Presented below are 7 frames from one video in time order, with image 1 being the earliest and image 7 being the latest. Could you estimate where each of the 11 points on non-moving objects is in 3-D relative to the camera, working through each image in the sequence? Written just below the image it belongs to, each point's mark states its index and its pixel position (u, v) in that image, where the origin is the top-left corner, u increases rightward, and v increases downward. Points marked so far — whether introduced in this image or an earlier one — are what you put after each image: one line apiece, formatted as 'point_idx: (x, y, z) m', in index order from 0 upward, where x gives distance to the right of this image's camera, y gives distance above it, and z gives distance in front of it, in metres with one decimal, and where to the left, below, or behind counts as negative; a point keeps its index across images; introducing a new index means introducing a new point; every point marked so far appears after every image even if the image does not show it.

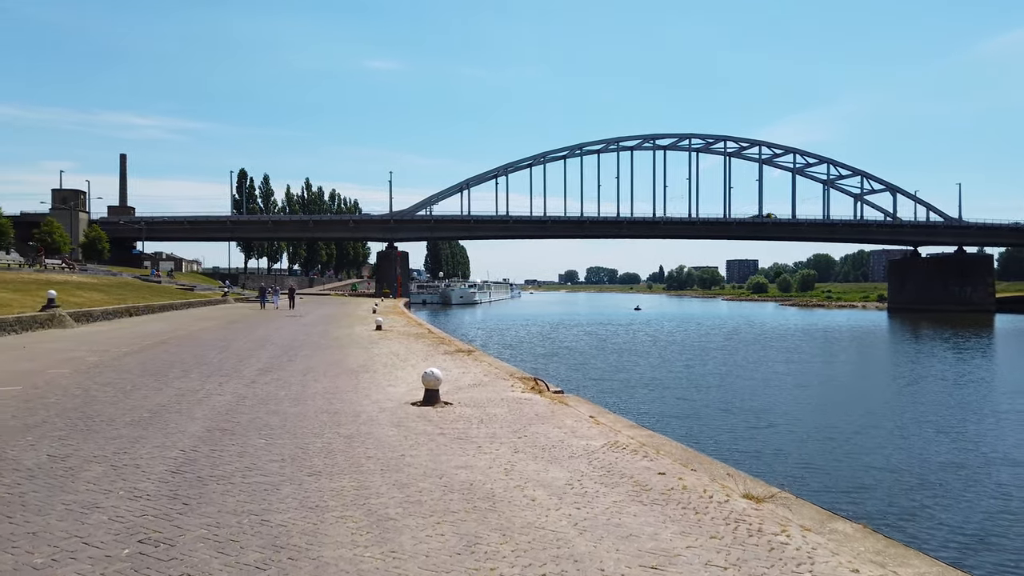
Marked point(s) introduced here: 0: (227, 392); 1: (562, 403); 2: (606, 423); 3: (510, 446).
0: (-4.3, -1.6, +11.4) m
1: (+0.7, -1.7, +10.8) m
2: (+1.2, -1.7, +9.3) m
3: (0.0, -1.7, +7.8) m
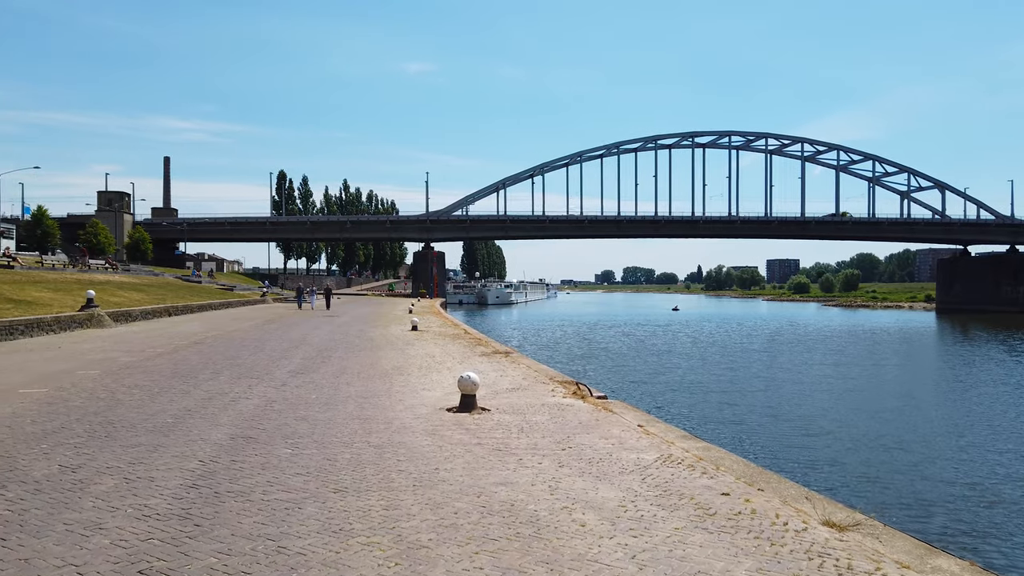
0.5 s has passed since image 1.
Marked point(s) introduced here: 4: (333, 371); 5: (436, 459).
0: (-3.7, -1.6, +10.9) m
1: (+1.3, -1.6, +10.1) m
2: (+1.7, -1.7, +8.6) m
3: (+0.4, -1.6, +7.2) m
4: (-3.4, -1.6, +14.0) m
5: (-0.7, -1.6, +7.1) m
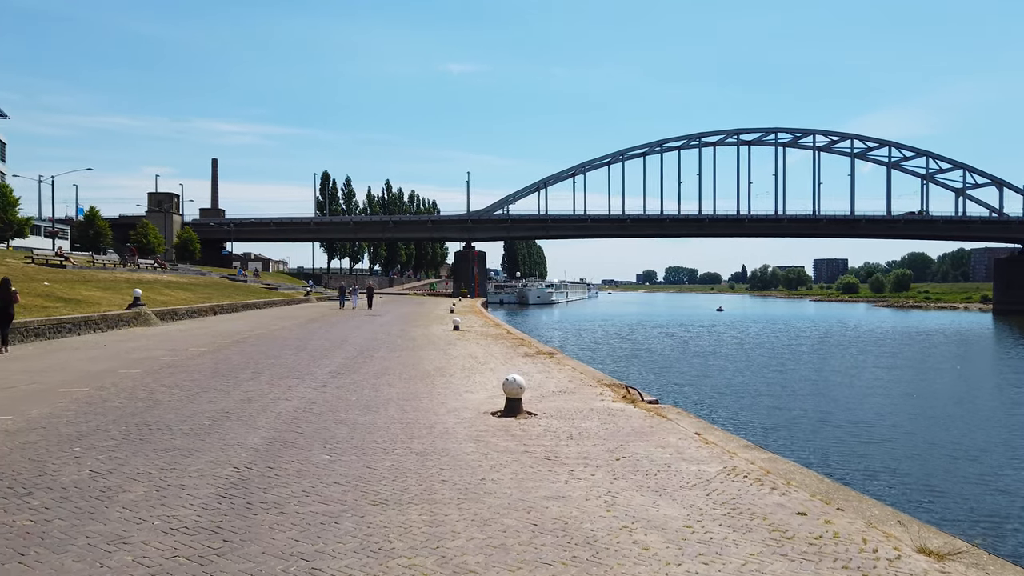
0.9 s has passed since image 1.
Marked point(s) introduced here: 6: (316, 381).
0: (-3.1, -1.5, +10.6) m
1: (+1.9, -1.6, +9.5) m
2: (+2.2, -1.6, +8.0) m
3: (+0.9, -1.6, +6.7) m
4: (-2.5, -1.5, +13.7) m
5: (-0.3, -1.6, +6.7) m
6: (-3.2, -1.5, +12.3) m
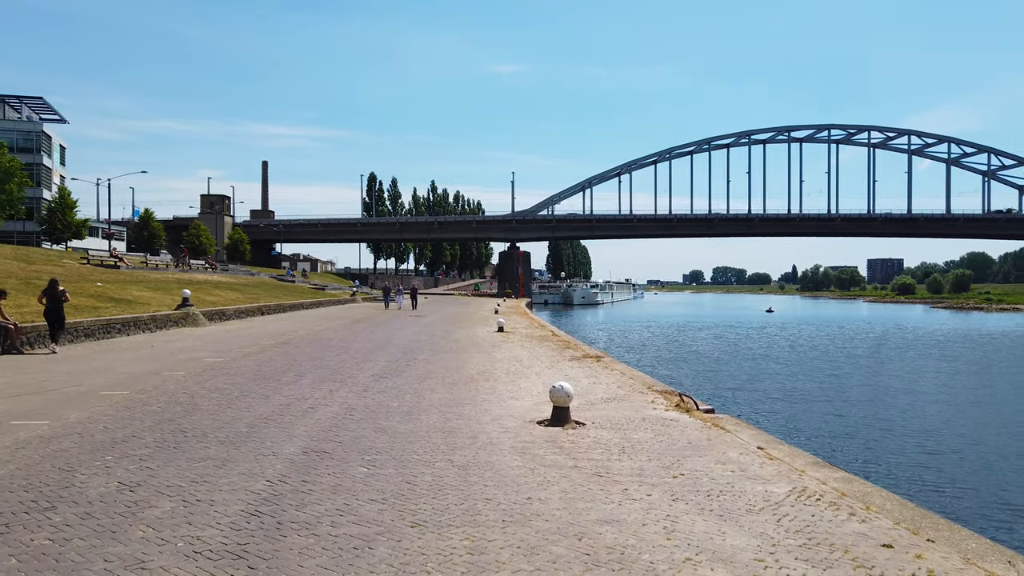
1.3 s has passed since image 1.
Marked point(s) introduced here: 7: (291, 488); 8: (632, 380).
0: (-2.4, -1.6, +10.3) m
1: (+2.5, -1.7, +8.9) m
2: (+2.7, -1.7, +7.4) m
3: (+1.3, -1.7, +6.1) m
4: (-1.7, -1.6, +13.4) m
5: (+0.1, -1.6, +6.2) m
6: (-2.5, -1.6, +12.0) m
7: (-1.8, -1.6, +6.0) m
8: (+2.1, -1.6, +13.3) m
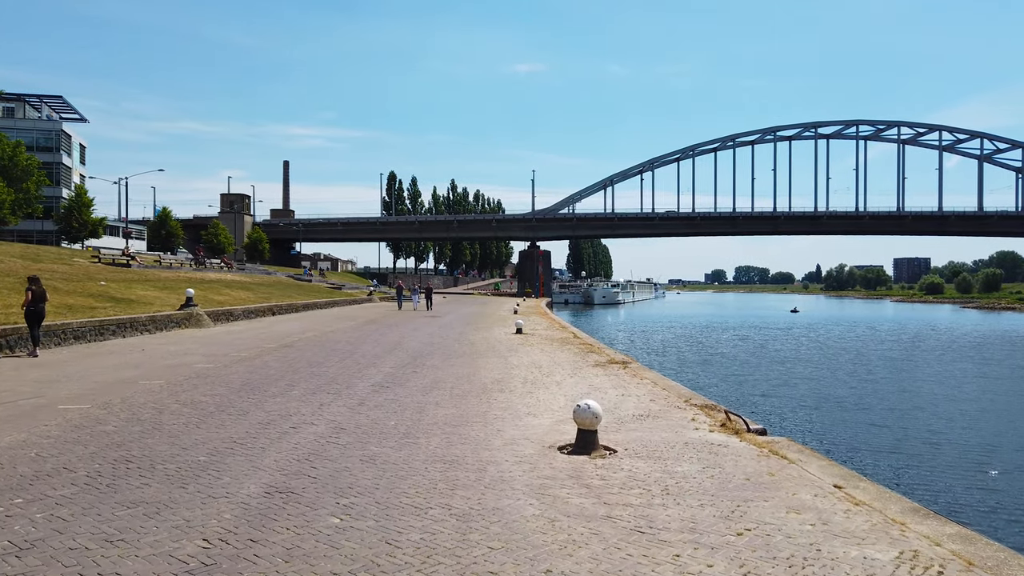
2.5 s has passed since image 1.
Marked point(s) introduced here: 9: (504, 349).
0: (-2.2, -1.6, +8.9) m
1: (+2.6, -1.6, +7.4) m
2: (+2.8, -1.7, +5.8) m
3: (+1.3, -1.6, +4.6) m
4: (-1.4, -1.5, +11.9) m
5: (+0.2, -1.6, +4.7) m
6: (-2.2, -1.5, +10.6) m
7: (-1.7, -1.6, +4.5) m
8: (+2.4, -1.6, +11.7) m
9: (-0.2, -1.6, +19.5) m
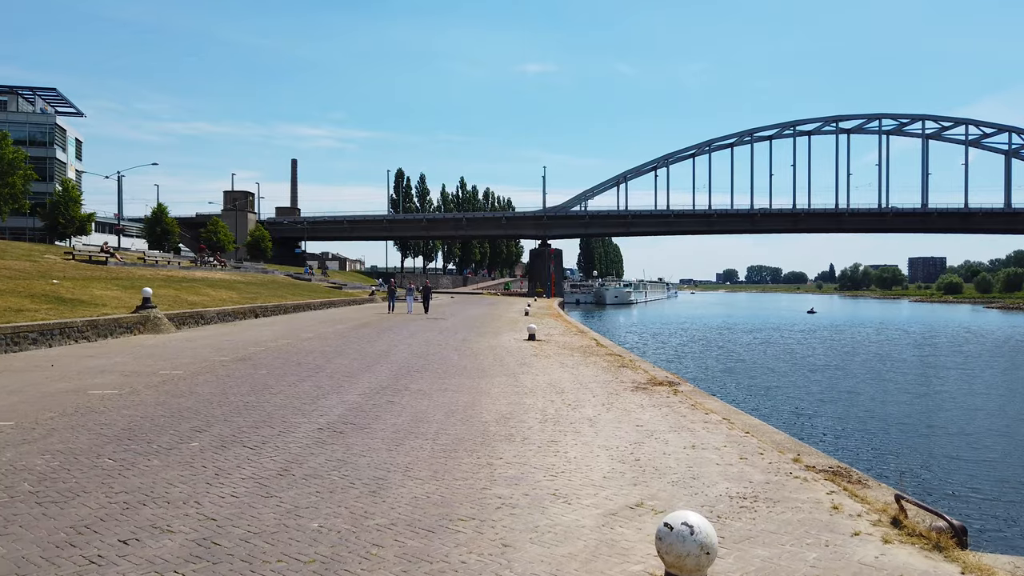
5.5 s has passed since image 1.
0: (-2.1, -1.5, +5.0) m
1: (+2.7, -1.6, +3.5) m
2: (+2.8, -1.6, +1.9) m
3: (+1.4, -1.6, +0.7) m
4: (-1.3, -1.5, +8.1) m
5: (+0.3, -1.6, +0.8) m
6: (-2.1, -1.5, +6.8) m
7: (-1.6, -1.6, +0.7) m
8: (+2.5, -1.6, +7.8) m
9: (0.0, -1.5, +15.7) m
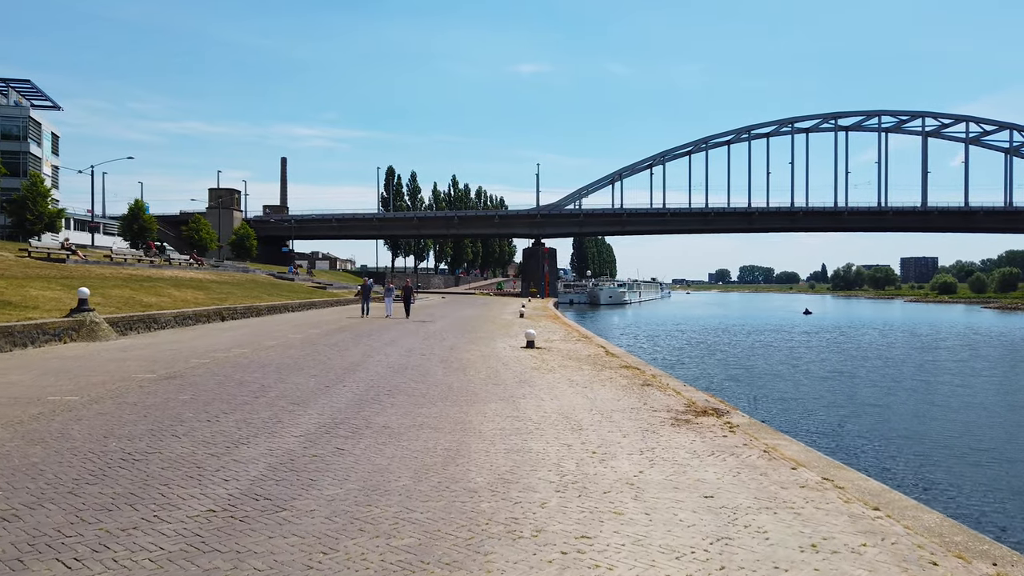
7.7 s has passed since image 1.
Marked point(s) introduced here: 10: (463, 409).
0: (-2.1, -1.5, +2.0) m
1: (+2.8, -1.6, +0.5) m
2: (+2.9, -1.6, -1.0) m
3: (+1.5, -1.6, -2.3) m
4: (-1.3, -1.5, +5.1) m
5: (+0.4, -1.6, -2.2) m
6: (-2.1, -1.5, +3.8) m
7: (-1.5, -1.5, -2.3) m
8: (+2.6, -1.6, +4.9) m
9: (0.0, -1.5, +12.7) m
10: (-0.6, -1.5, +9.4) m
